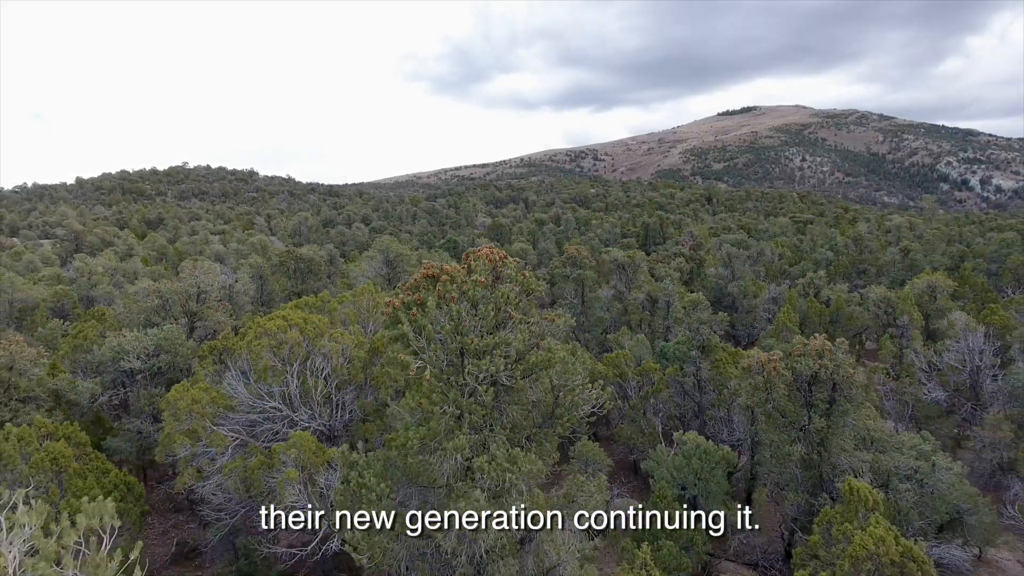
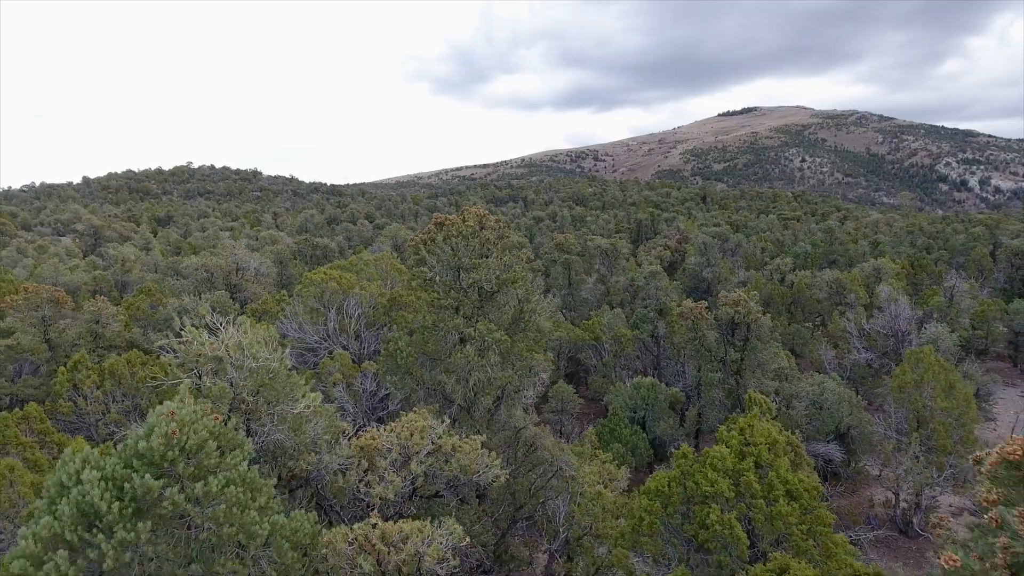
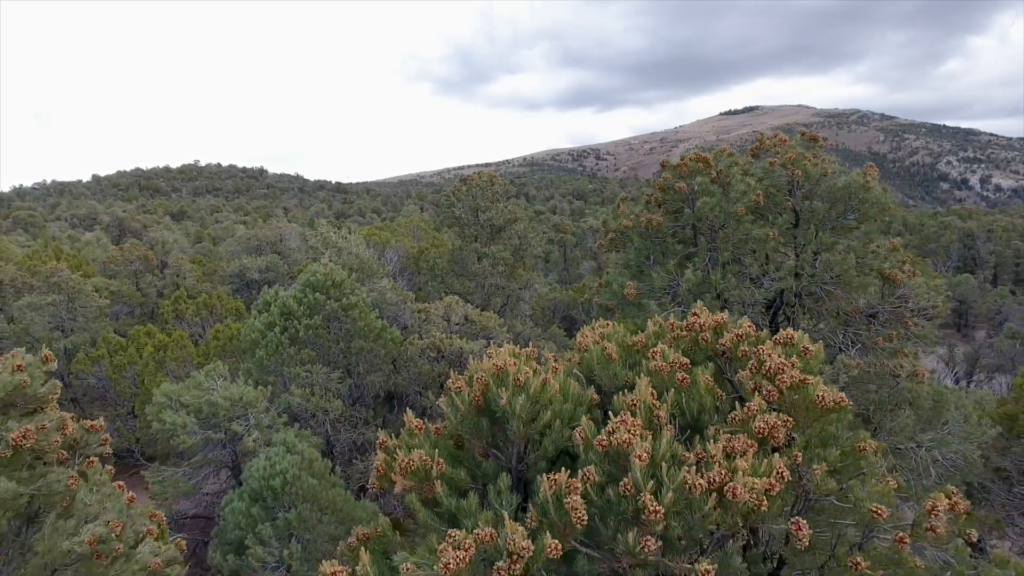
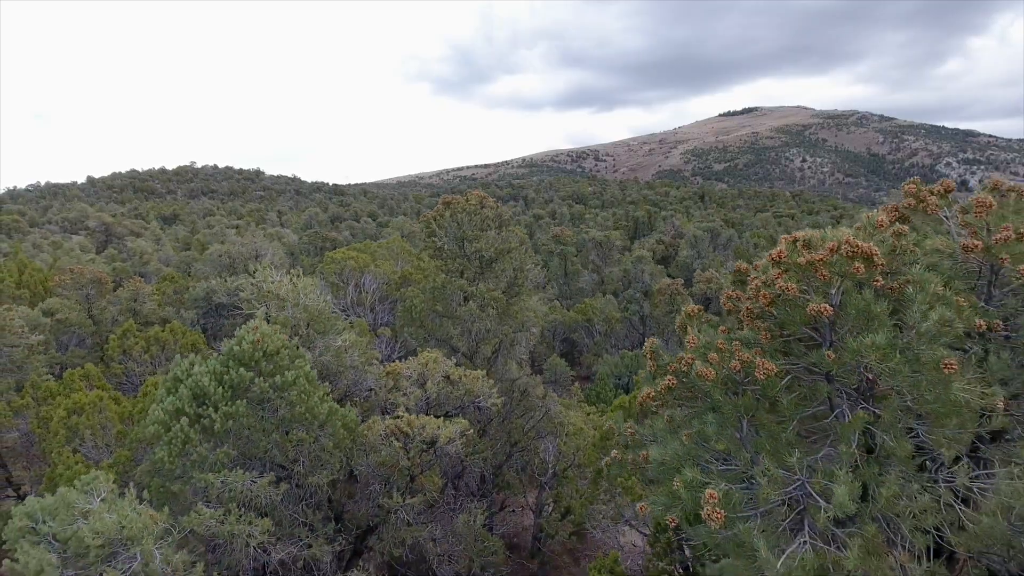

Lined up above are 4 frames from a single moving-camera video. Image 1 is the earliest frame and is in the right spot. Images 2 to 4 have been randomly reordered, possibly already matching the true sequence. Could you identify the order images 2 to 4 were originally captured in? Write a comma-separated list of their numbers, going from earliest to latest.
2, 4, 3
